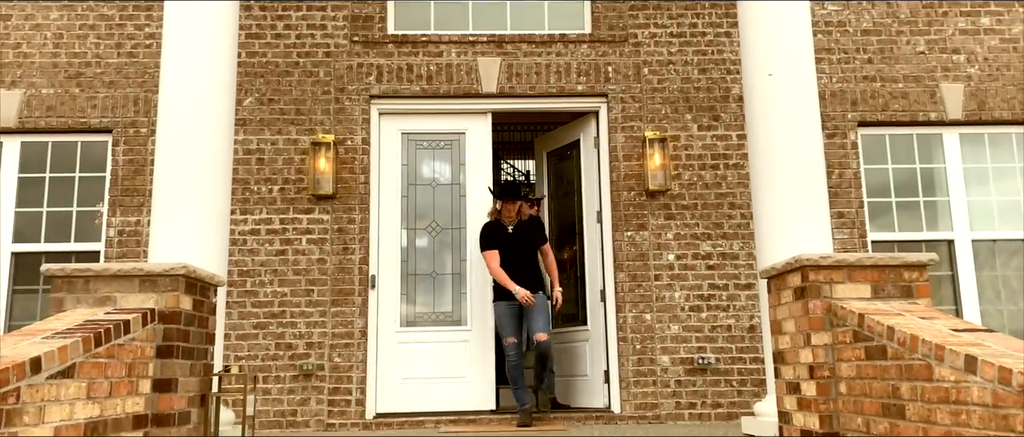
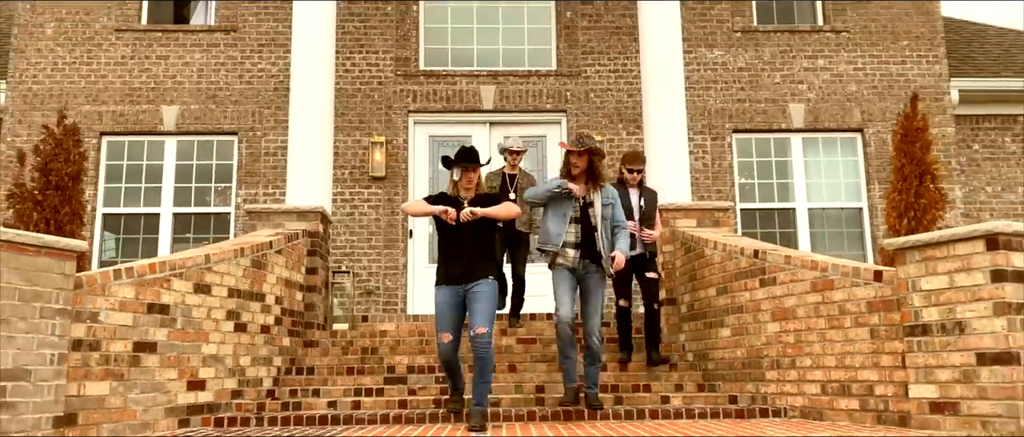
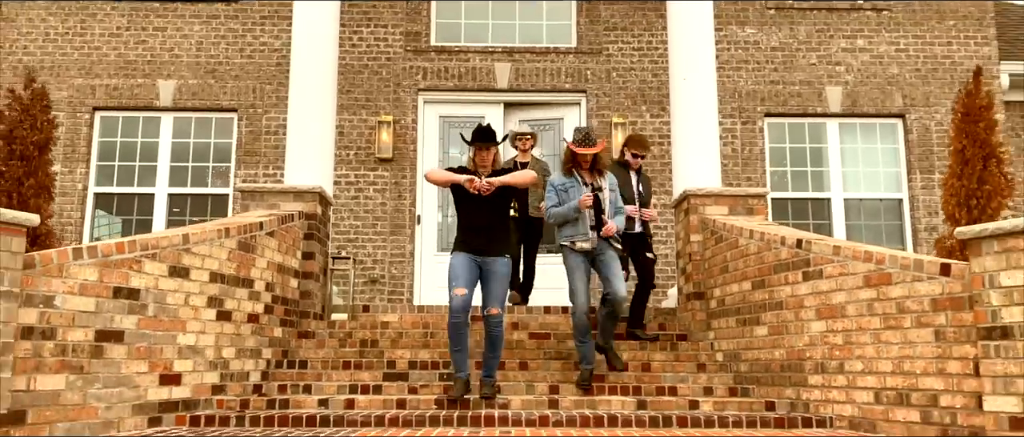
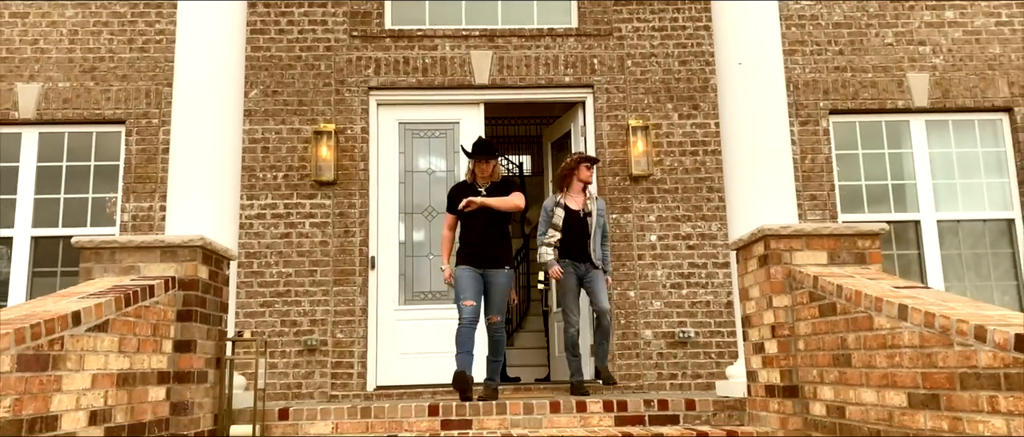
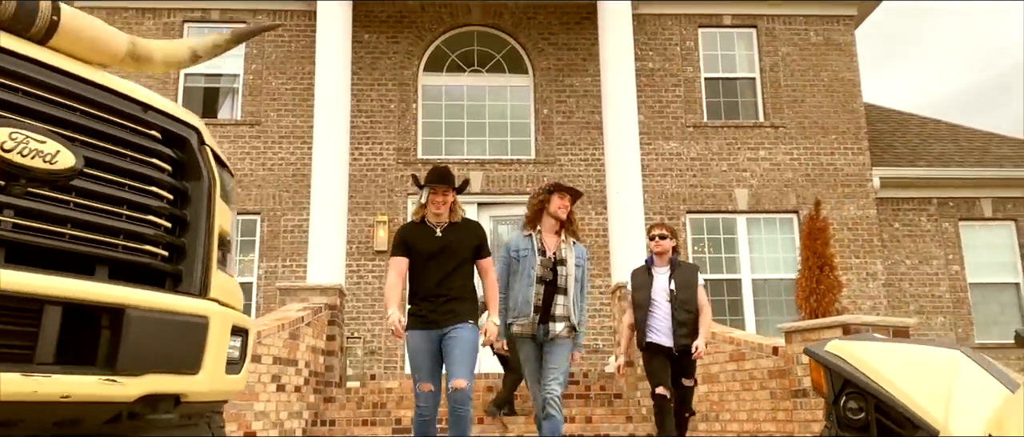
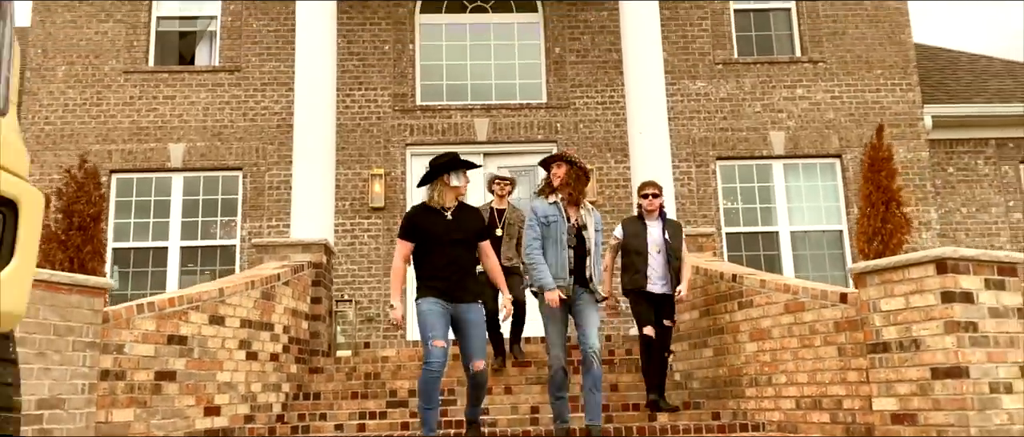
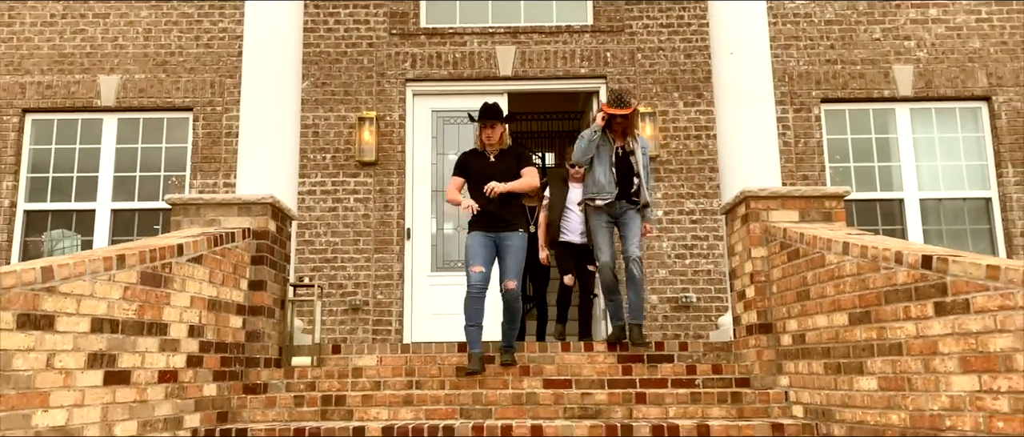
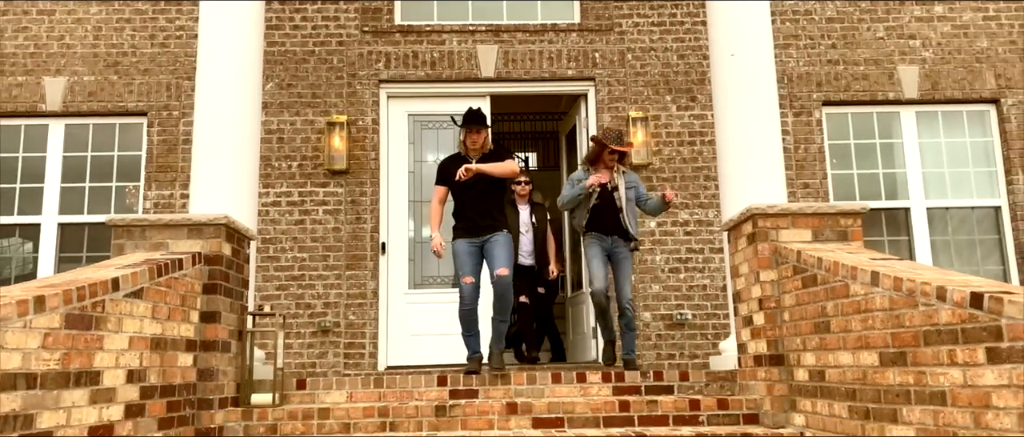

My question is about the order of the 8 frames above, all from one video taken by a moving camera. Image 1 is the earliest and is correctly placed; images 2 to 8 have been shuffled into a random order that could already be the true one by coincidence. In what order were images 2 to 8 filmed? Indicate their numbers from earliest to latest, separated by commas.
4, 8, 7, 3, 2, 6, 5
